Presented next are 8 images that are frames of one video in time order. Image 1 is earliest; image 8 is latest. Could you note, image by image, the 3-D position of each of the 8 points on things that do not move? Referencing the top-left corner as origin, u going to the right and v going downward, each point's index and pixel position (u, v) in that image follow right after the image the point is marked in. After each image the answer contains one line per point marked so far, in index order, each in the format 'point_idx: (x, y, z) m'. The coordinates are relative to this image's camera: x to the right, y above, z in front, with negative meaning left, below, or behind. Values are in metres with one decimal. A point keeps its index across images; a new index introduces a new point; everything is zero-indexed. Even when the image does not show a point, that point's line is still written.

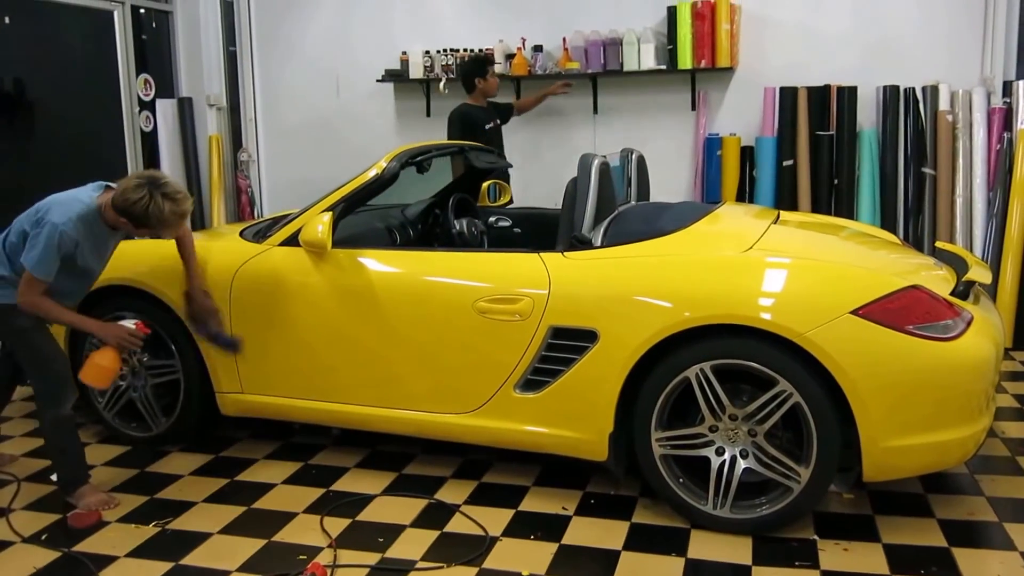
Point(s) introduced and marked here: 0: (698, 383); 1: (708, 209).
0: (+0.6, -0.3, +2.5) m
1: (+0.7, +0.3, +3.0) m
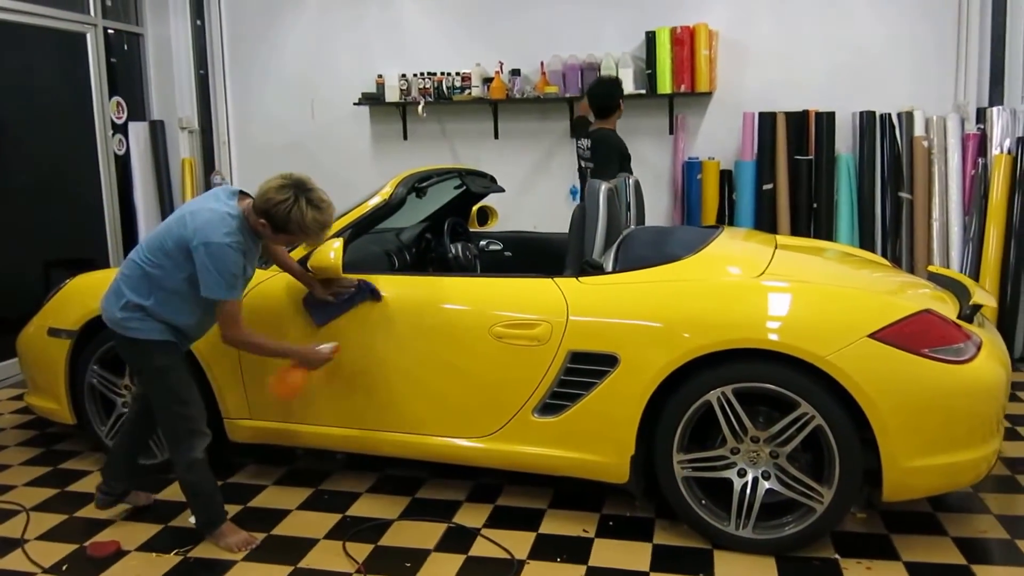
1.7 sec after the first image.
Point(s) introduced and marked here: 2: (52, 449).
0: (+0.6, -0.4, +2.6) m
1: (+0.7, +0.2, +3.1) m
2: (-1.9, -0.7, +3.6) m
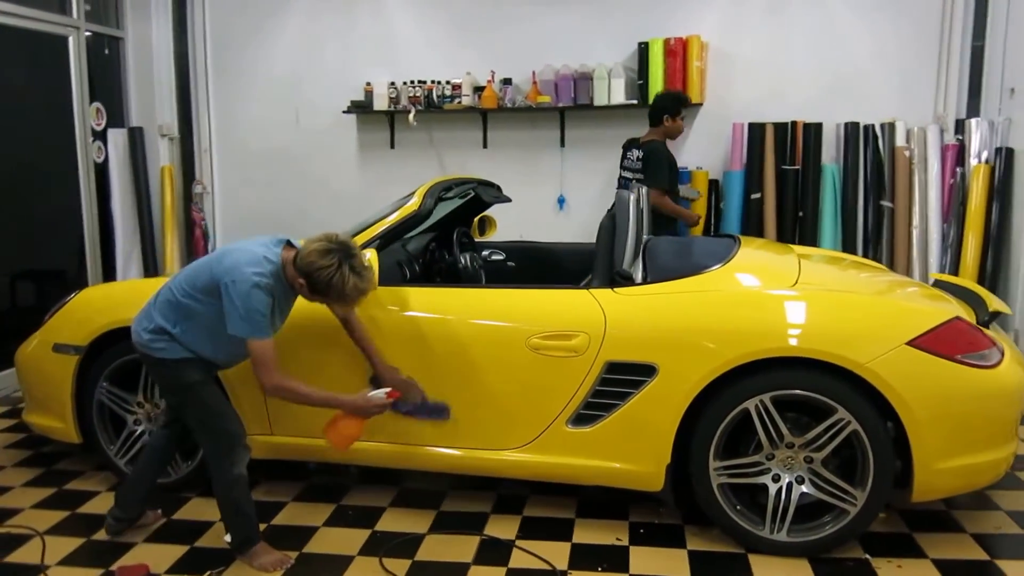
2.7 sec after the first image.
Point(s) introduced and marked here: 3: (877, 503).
0: (+0.8, -0.4, +2.6) m
1: (+0.8, +0.2, +3.2) m
2: (-1.9, -0.7, +3.4) m
3: (+1.1, -0.7, +2.6) m
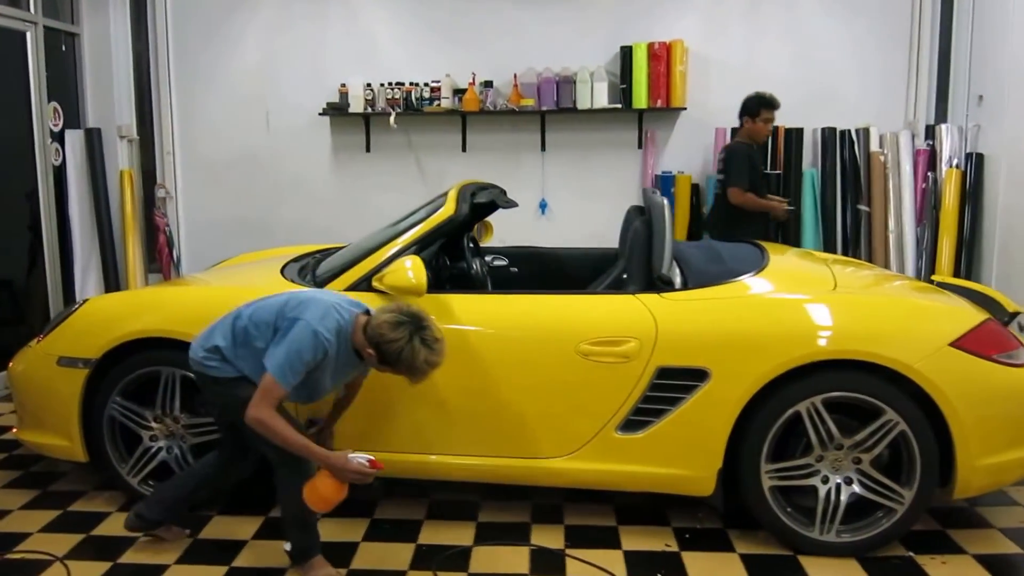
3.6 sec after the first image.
0: (+0.9, -0.4, +2.7) m
1: (+0.9, +0.1, +3.2) m
2: (-1.8, -0.8, +3.2) m
3: (+1.3, -0.7, +2.7) m
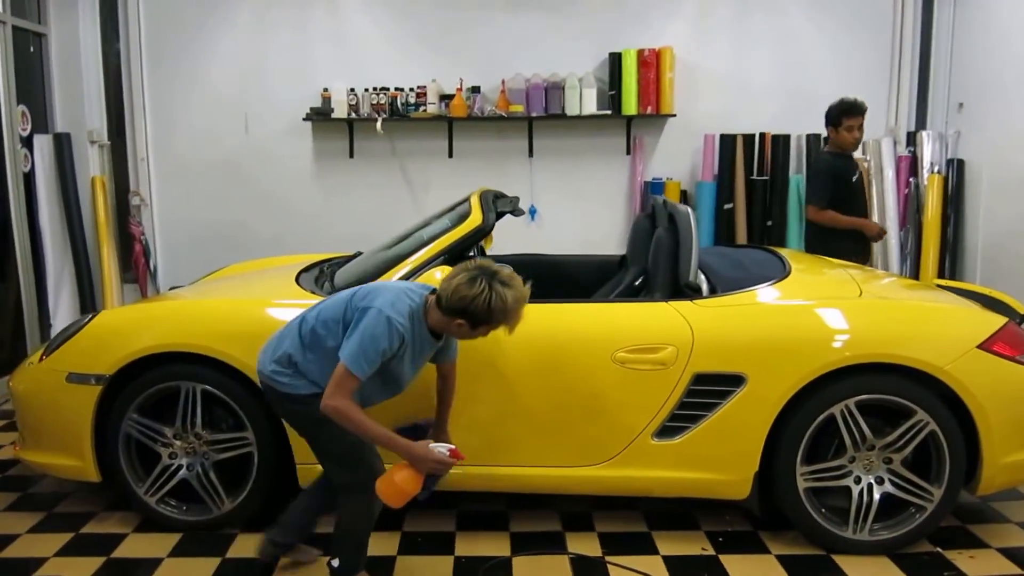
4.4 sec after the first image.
0: (+1.1, -0.4, +2.7) m
1: (+1.0, +0.1, +3.2) m
2: (-1.7, -0.8, +3.1) m
3: (+1.4, -0.7, +2.7) m
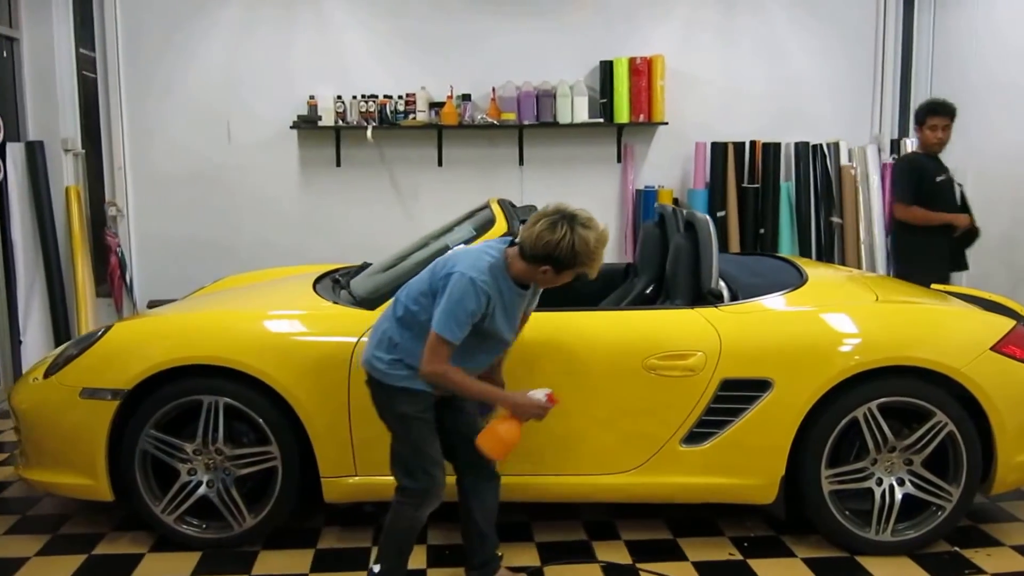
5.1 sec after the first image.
0: (+1.2, -0.4, +2.8) m
1: (+1.1, +0.1, +3.3) m
2: (-1.6, -0.9, +3.0) m
3: (+1.5, -0.7, +2.8) m
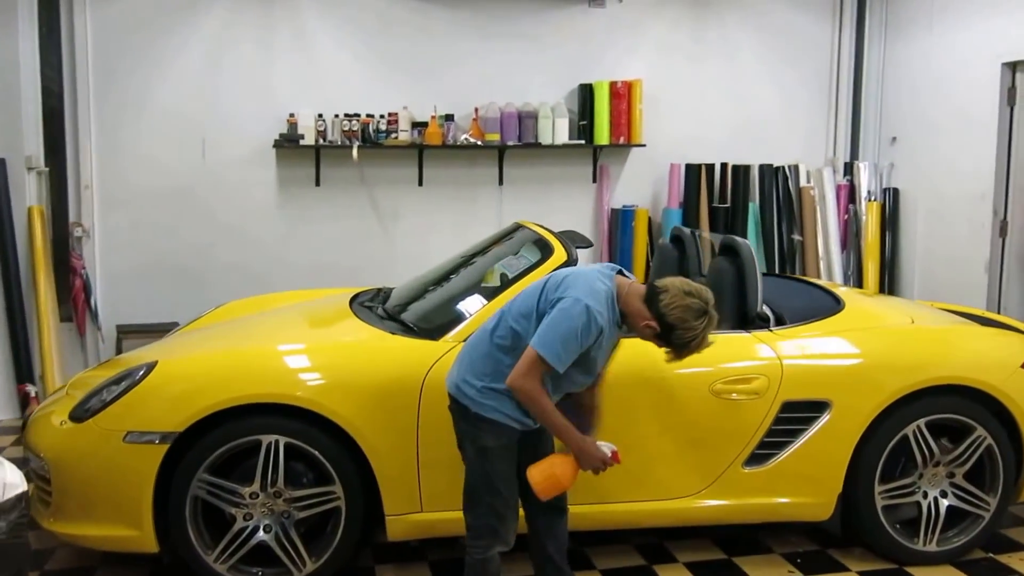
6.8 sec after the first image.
0: (+1.4, -0.5, +2.9) m
1: (+1.2, 0.0, +3.4) m
2: (-1.4, -1.0, +2.7) m
3: (+1.7, -0.8, +3.0) m
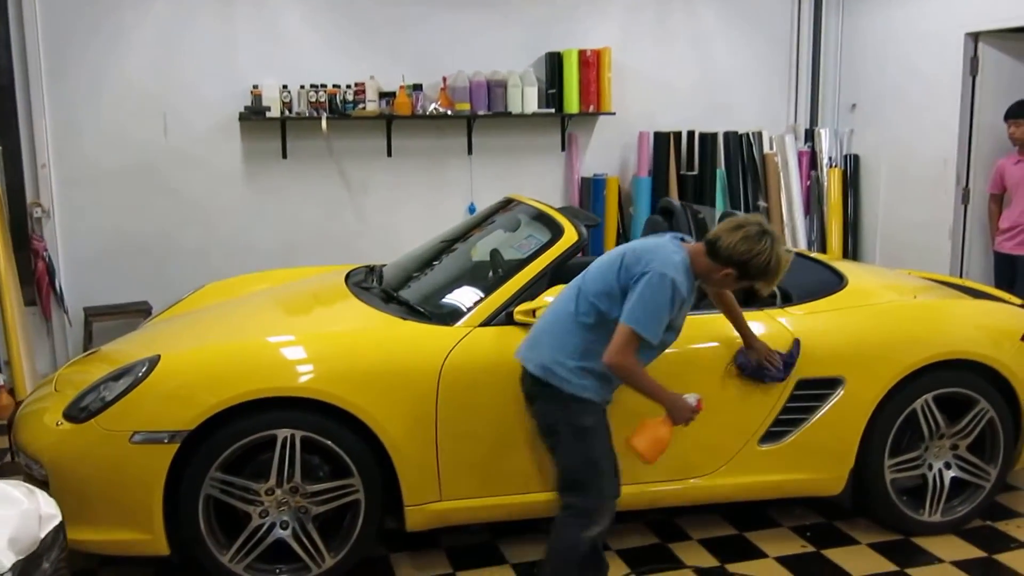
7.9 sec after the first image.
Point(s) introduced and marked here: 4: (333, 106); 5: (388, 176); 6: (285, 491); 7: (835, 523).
0: (+1.4, -0.4, +3.0) m
1: (+1.2, +0.1, +3.4) m
2: (-1.3, -1.0, +2.6) m
3: (+1.8, -0.7, +3.1) m
4: (-1.1, +1.1, +5.0) m
5: (-0.8, +0.7, +5.3) m
6: (-0.7, -0.6, +2.5) m
7: (+1.2, -0.9, +3.1) m
